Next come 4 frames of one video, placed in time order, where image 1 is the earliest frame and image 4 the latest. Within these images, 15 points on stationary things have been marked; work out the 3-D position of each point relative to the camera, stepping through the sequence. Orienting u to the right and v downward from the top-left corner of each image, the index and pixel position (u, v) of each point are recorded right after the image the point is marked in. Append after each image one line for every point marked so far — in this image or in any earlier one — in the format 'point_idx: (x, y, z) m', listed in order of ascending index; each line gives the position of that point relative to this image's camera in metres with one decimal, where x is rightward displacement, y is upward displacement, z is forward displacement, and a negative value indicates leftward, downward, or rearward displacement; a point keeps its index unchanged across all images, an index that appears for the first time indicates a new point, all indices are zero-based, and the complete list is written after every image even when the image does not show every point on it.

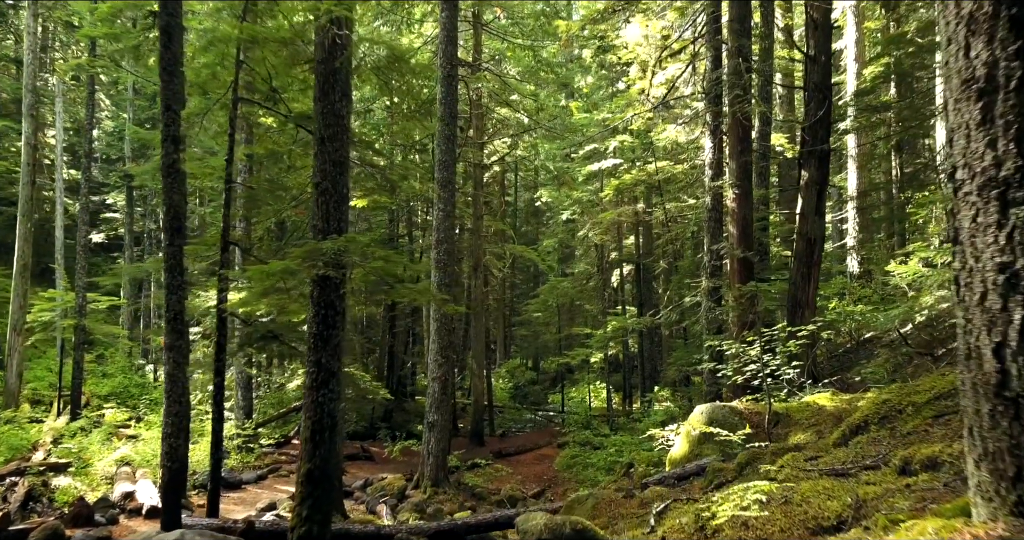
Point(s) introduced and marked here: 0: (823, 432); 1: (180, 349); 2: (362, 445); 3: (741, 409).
0: (+2.5, -1.3, +5.8) m
1: (-3.1, -0.7, +6.8) m
2: (-3.2, -3.7, +15.7) m
3: (+2.3, -1.4, +7.2) m
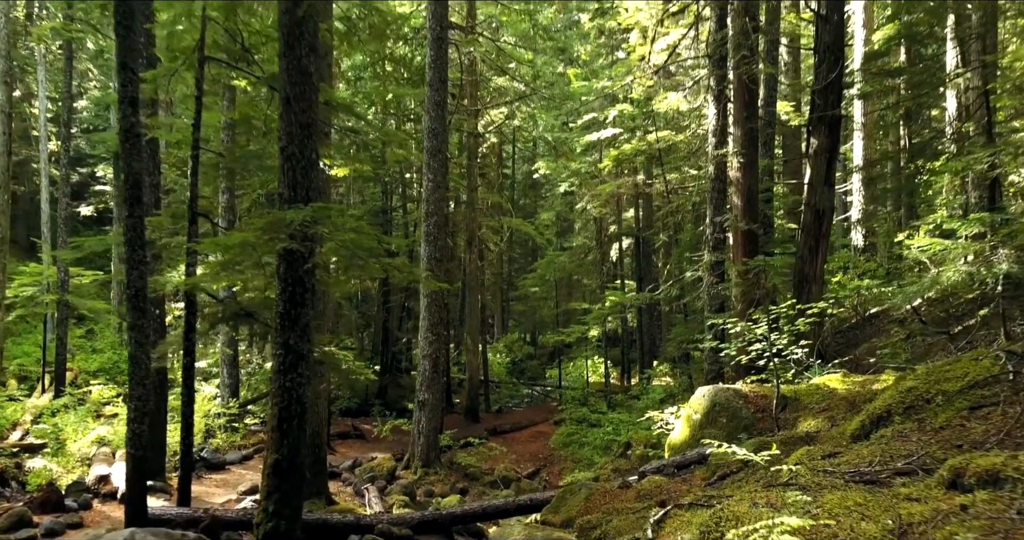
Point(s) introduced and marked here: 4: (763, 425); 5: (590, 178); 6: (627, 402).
0: (+2.4, -1.1, +5.4) m
1: (-3.2, -0.5, +6.3) m
2: (-3.3, -3.2, +15.3) m
3: (+2.2, -1.1, +6.8) m
4: (+2.1, -1.3, +6.2) m
5: (+2.1, +2.5, +19.9) m
6: (+2.6, -2.9, +16.4) m
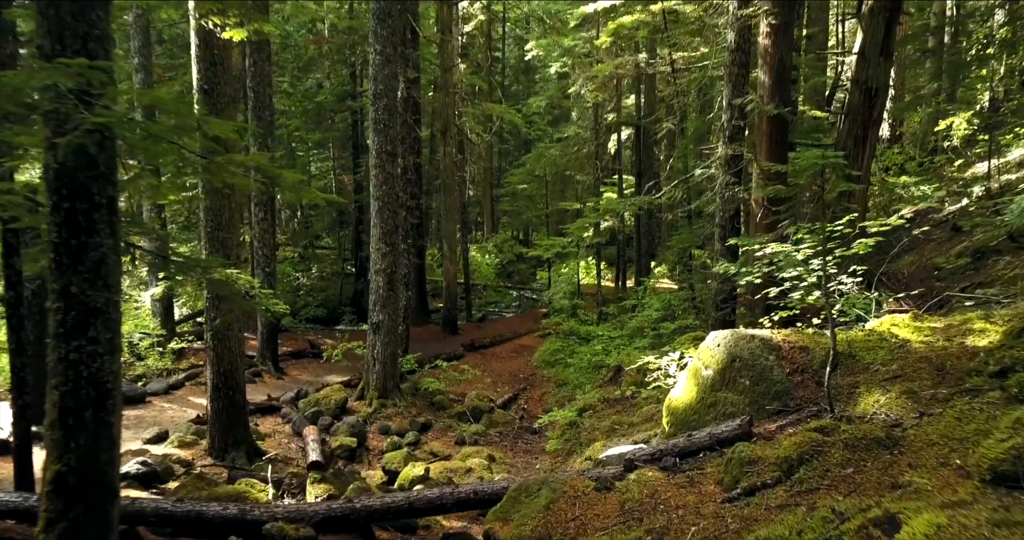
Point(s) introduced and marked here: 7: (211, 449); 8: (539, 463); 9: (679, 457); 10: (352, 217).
0: (+2.0, -0.7, +3.5) m
1: (-3.6, +0.1, +4.4) m
2: (-3.7, -1.3, +13.7) m
3: (+1.8, -0.5, +4.9) m
4: (+1.8, -0.7, +4.4) m
5: (+1.7, +5.0, +17.4) m
6: (+2.2, -0.9, +14.7) m
7: (-3.0, -1.8, +7.3) m
8: (+0.3, -2.2, +8.2) m
9: (+0.9, -1.1, +4.2) m
10: (-4.2, +1.4, +19.4) m
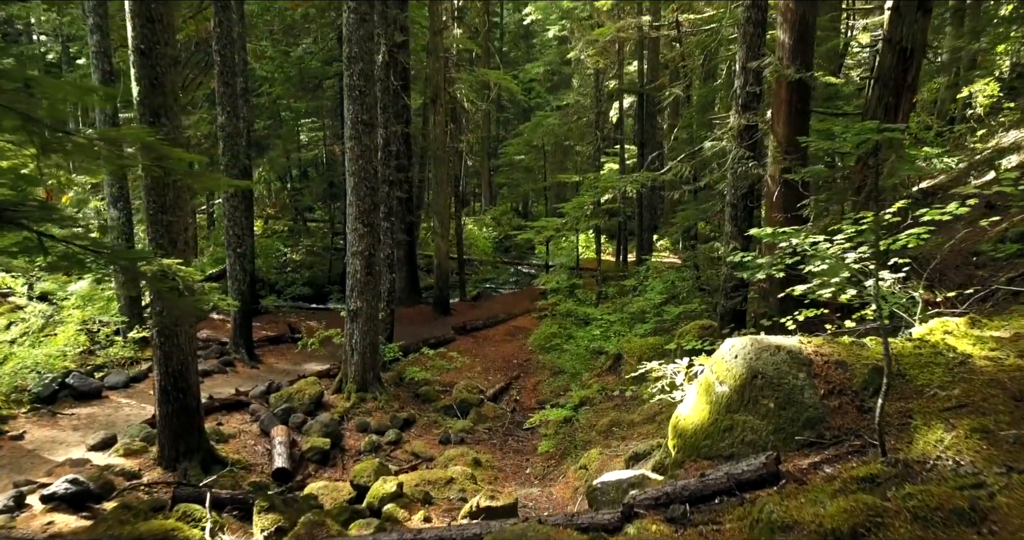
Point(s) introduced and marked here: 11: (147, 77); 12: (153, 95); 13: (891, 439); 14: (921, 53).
0: (+1.9, -0.7, +2.7) m
1: (-3.7, +0.1, +3.6) m
2: (-3.8, -0.9, +12.9) m
3: (+1.6, -0.4, +4.1) m
4: (+1.6, -0.7, +3.6) m
5: (+1.6, +5.5, +16.3) m
6: (+2.1, -0.4, +13.9) m
7: (-3.1, -1.7, +6.5) m
8: (+0.2, -2.0, +7.5) m
9: (+0.8, -1.1, +3.4) m
10: (-4.3, +2.0, +18.5) m
11: (-3.0, +1.6, +6.0) m
12: (-3.0, +1.4, +6.0) m
13: (+1.7, -0.8, +3.3) m
14: (+3.6, +1.9, +6.4) m
